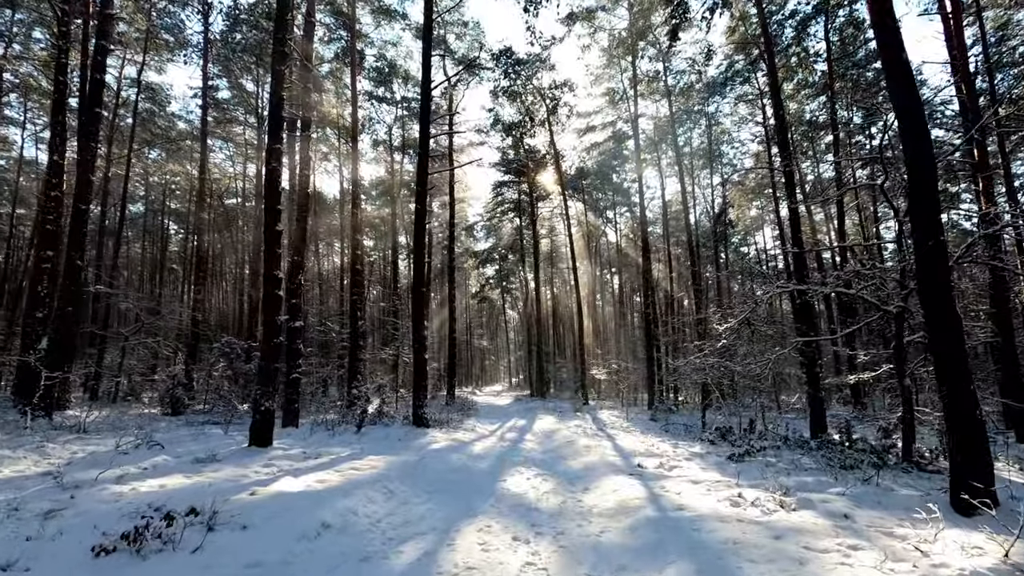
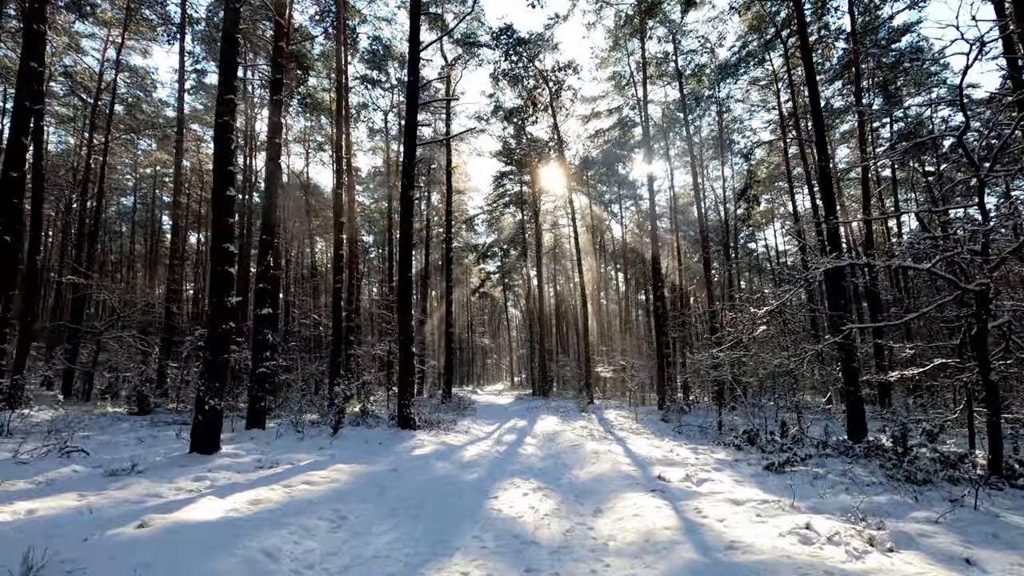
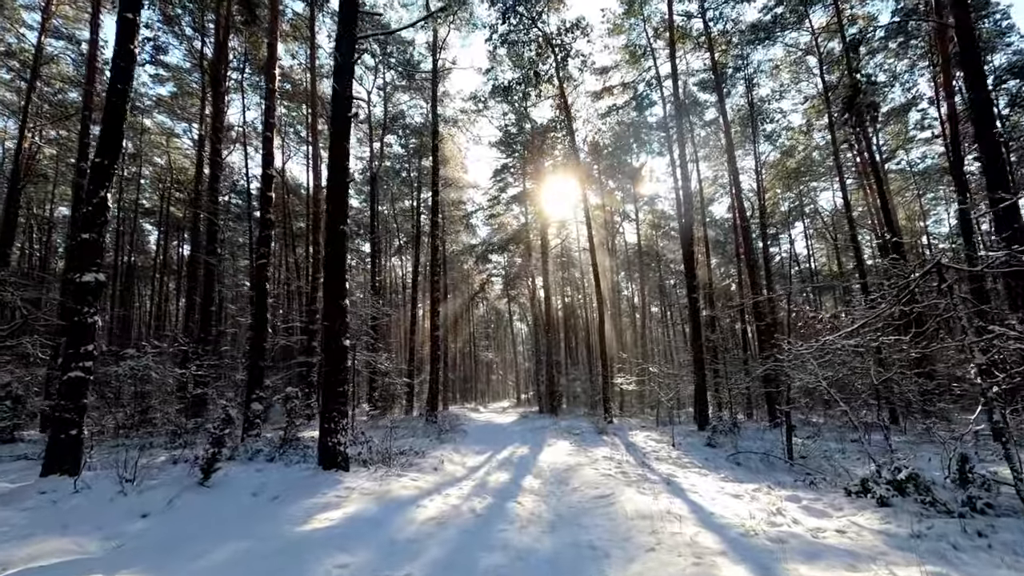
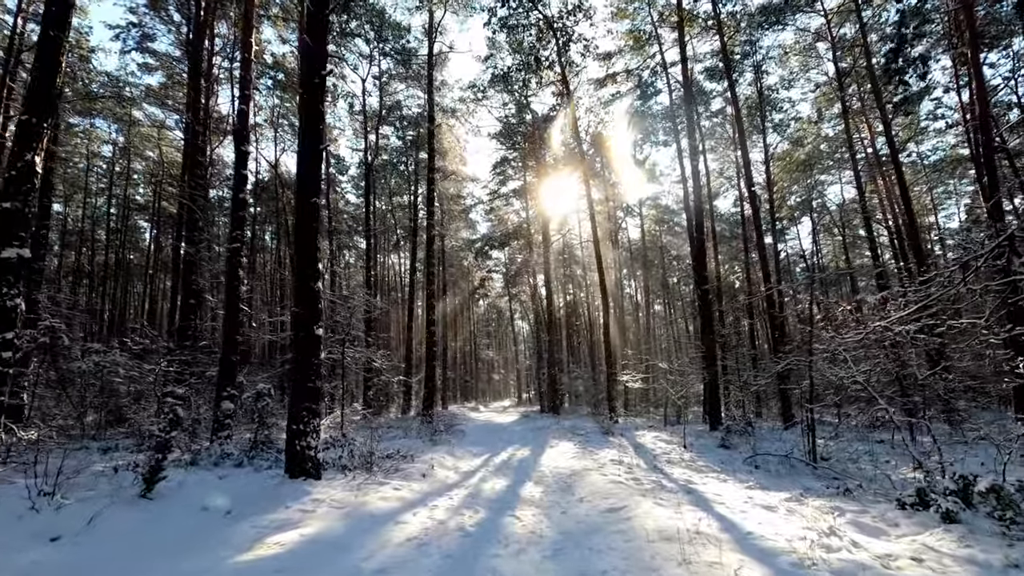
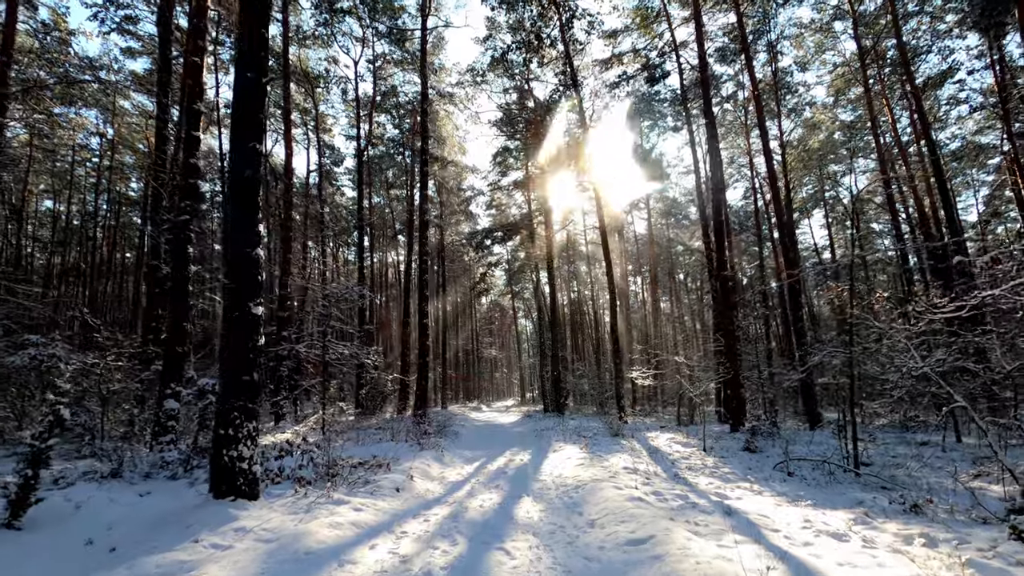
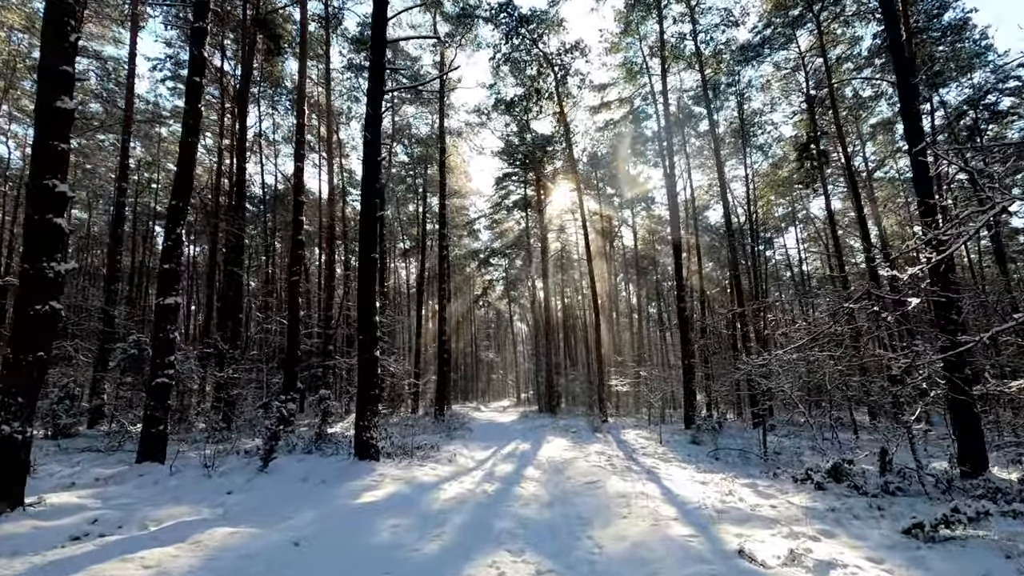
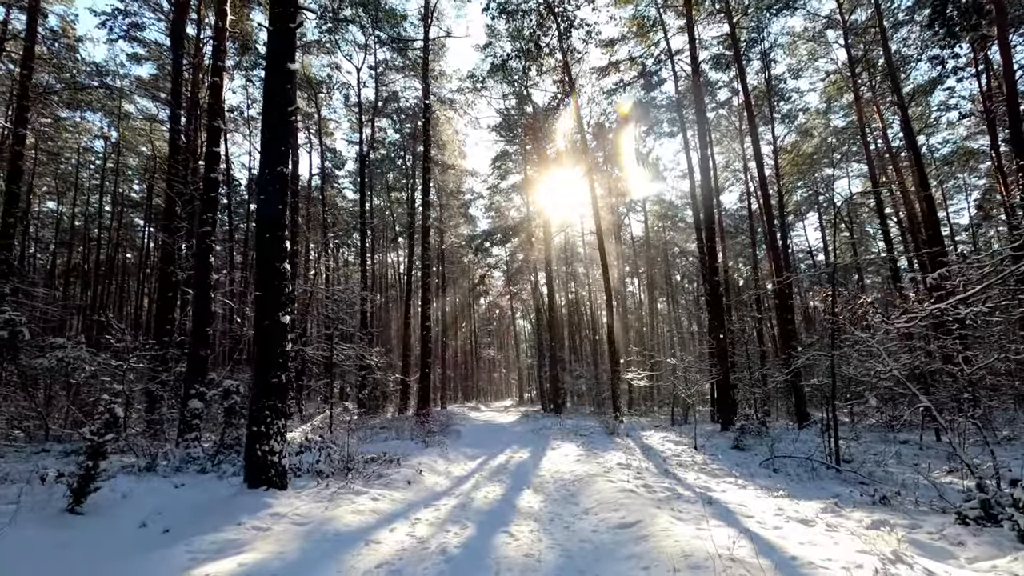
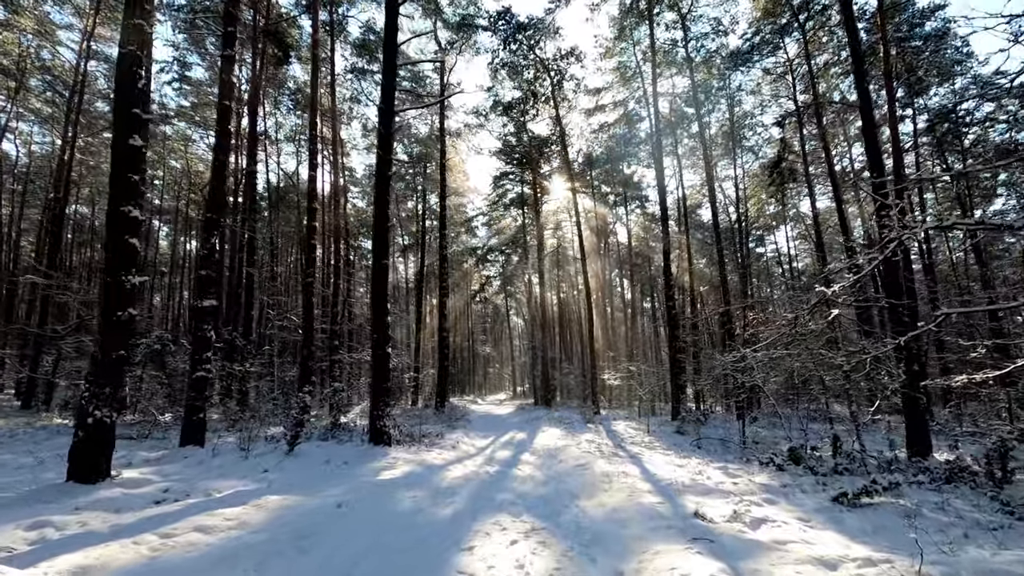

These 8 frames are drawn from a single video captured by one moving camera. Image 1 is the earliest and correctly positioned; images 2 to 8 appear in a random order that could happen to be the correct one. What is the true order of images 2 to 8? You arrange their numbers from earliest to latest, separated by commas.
2, 8, 6, 3, 4, 7, 5
